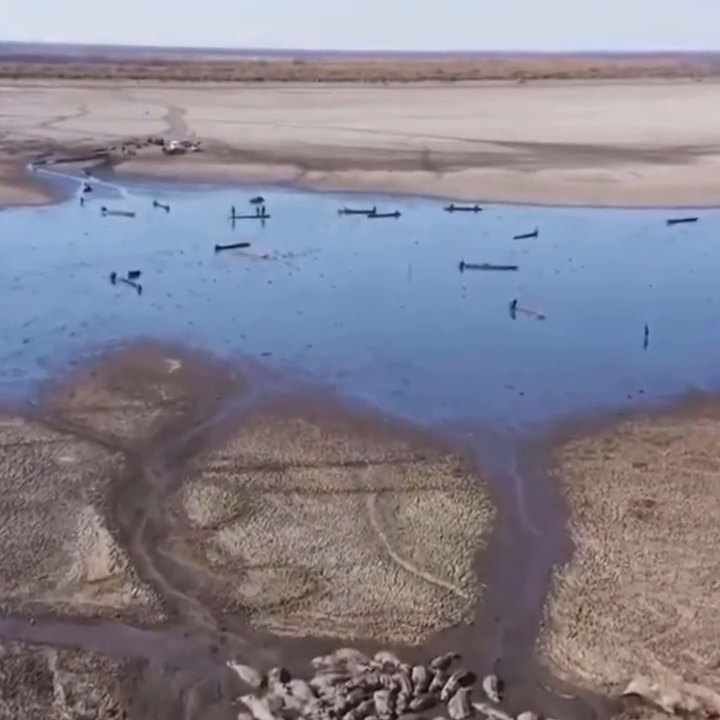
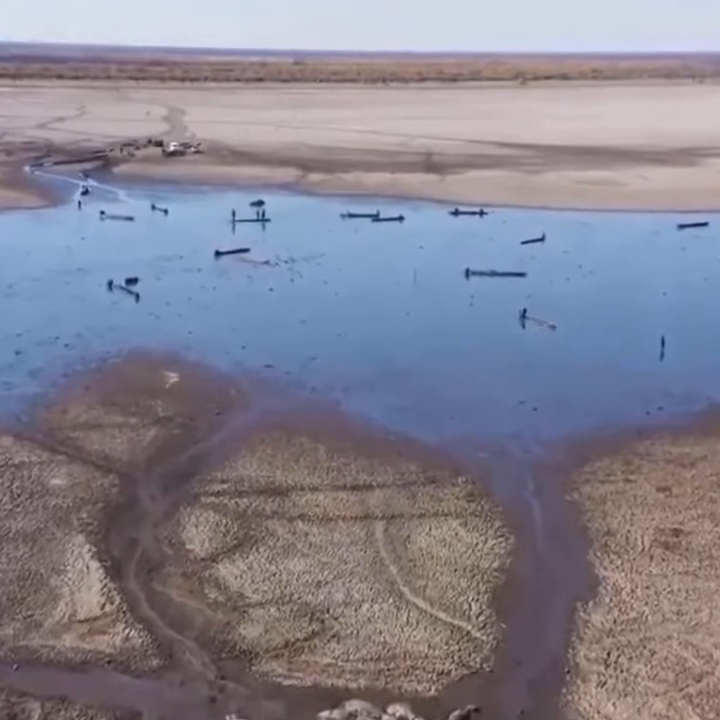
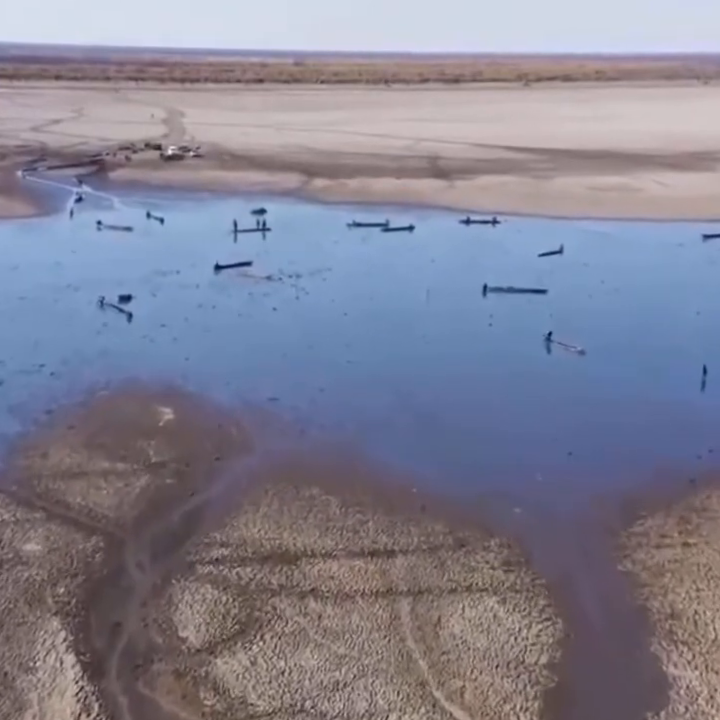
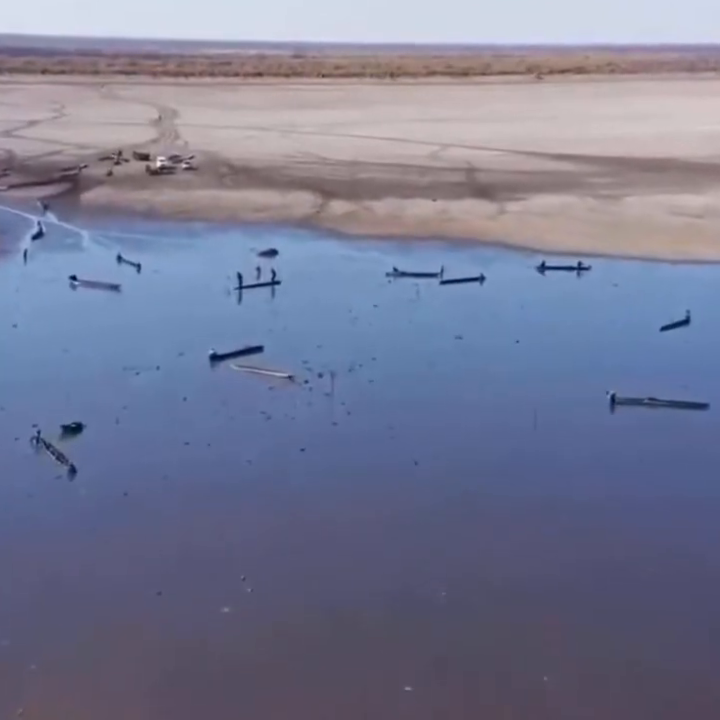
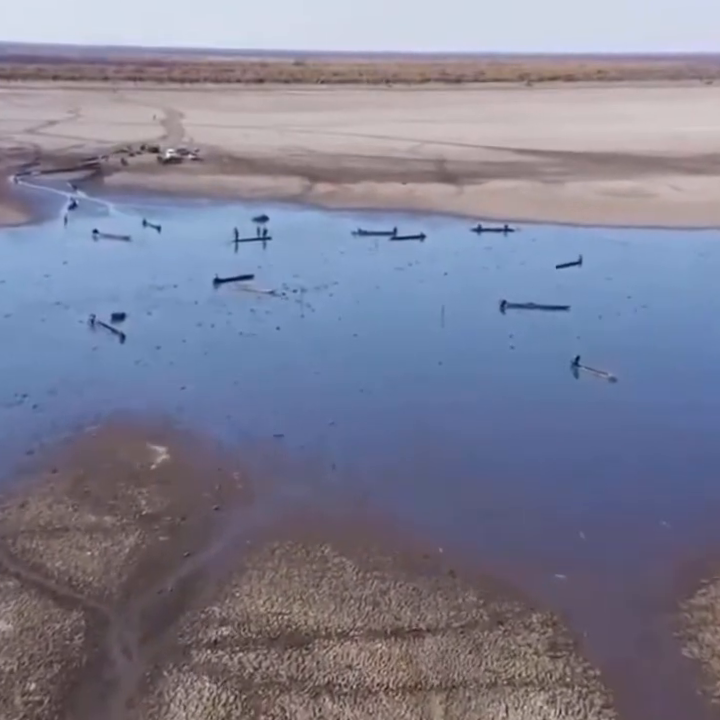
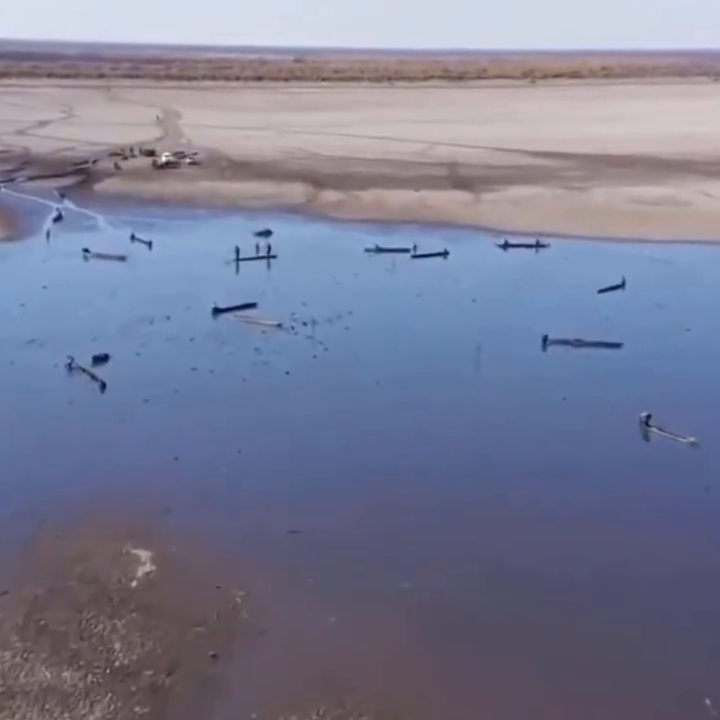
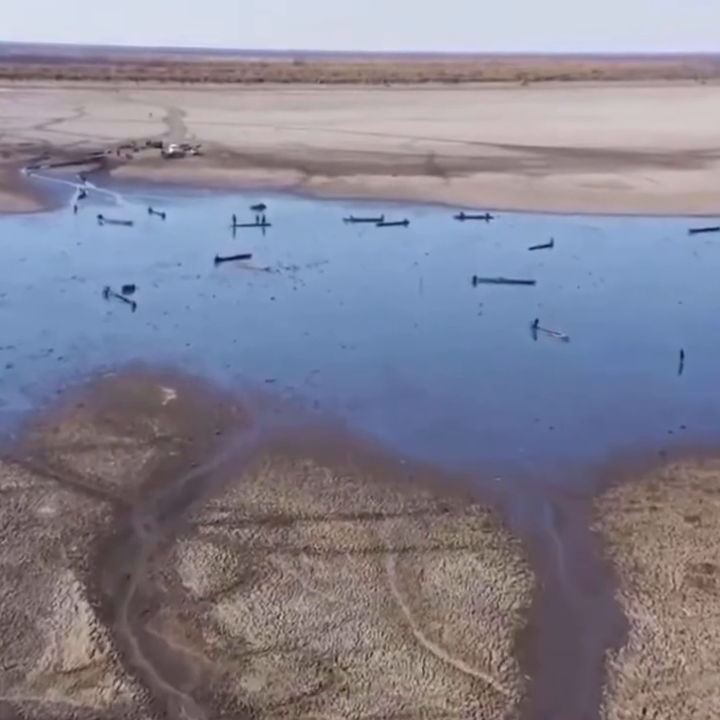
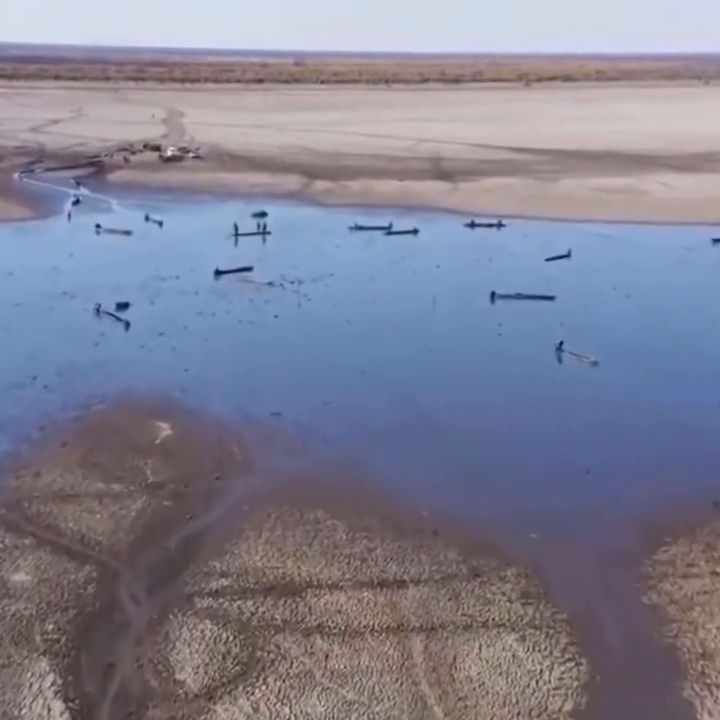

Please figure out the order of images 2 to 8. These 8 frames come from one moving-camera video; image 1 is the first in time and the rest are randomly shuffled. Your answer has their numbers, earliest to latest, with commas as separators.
2, 7, 3, 8, 5, 6, 4
